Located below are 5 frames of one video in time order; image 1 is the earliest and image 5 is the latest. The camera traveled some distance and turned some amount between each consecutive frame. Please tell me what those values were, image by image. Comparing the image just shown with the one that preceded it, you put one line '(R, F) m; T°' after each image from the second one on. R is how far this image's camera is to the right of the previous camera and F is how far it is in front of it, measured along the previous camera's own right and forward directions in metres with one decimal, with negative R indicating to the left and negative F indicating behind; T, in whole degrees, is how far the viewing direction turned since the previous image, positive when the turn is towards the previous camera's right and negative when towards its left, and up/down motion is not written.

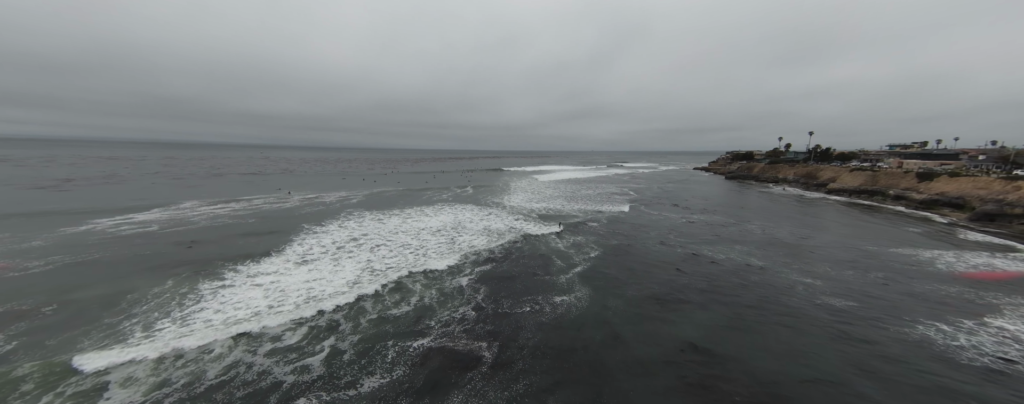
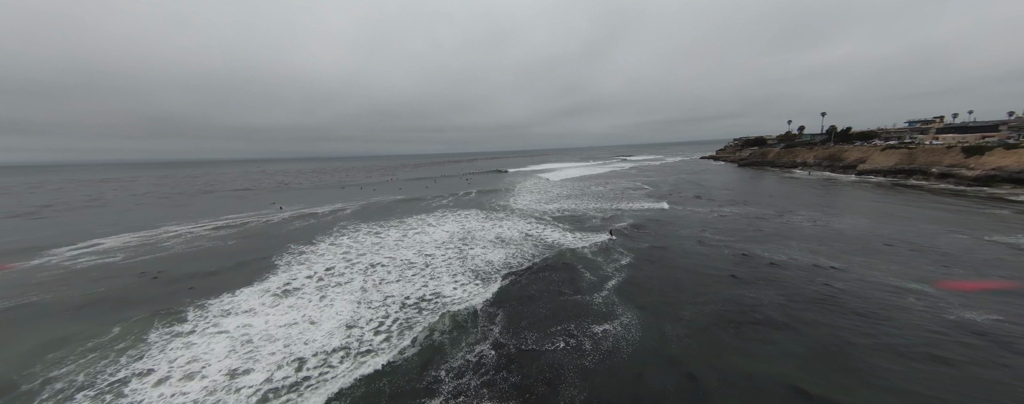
(-0.6, +2.0) m; 0°
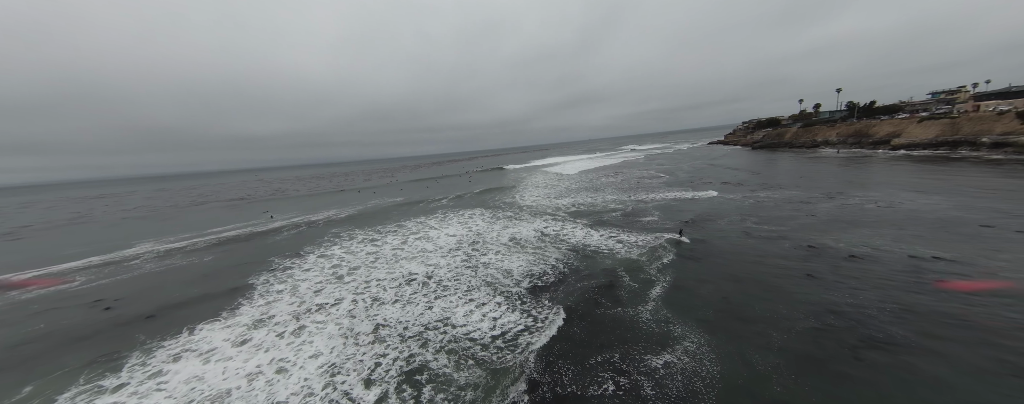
(-0.5, +1.9) m; 0°
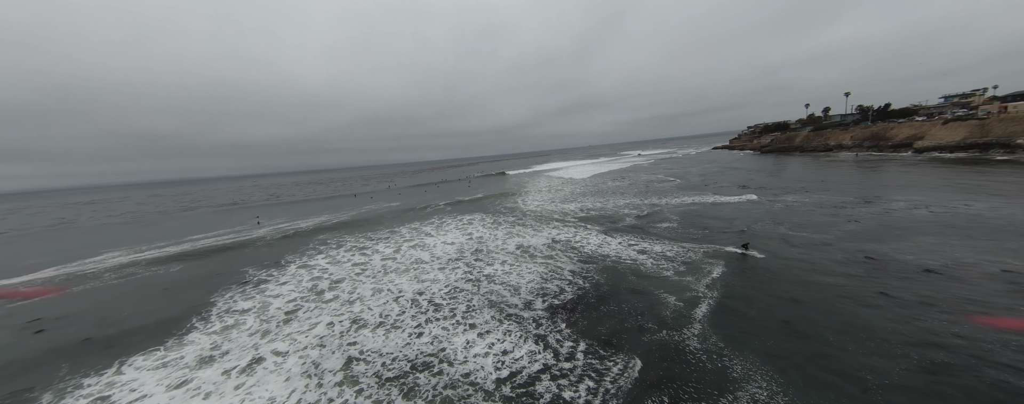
(-0.3, +1.4) m; 0°
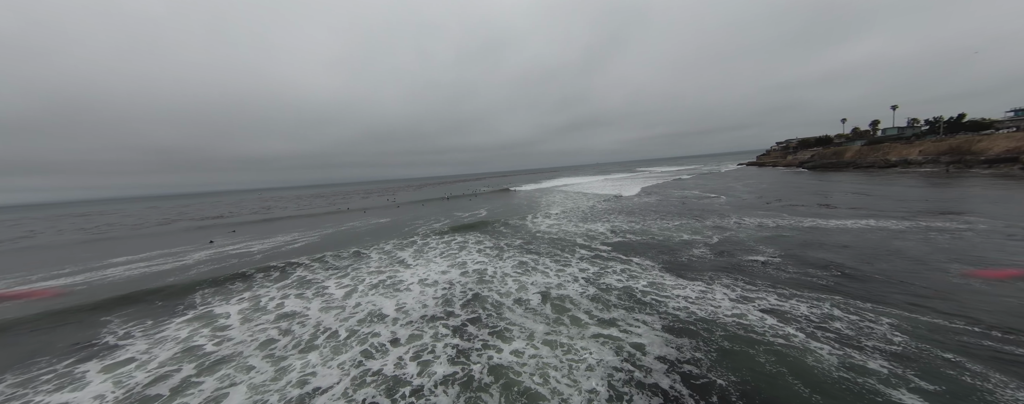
(-0.4, +4.2) m; -1°
